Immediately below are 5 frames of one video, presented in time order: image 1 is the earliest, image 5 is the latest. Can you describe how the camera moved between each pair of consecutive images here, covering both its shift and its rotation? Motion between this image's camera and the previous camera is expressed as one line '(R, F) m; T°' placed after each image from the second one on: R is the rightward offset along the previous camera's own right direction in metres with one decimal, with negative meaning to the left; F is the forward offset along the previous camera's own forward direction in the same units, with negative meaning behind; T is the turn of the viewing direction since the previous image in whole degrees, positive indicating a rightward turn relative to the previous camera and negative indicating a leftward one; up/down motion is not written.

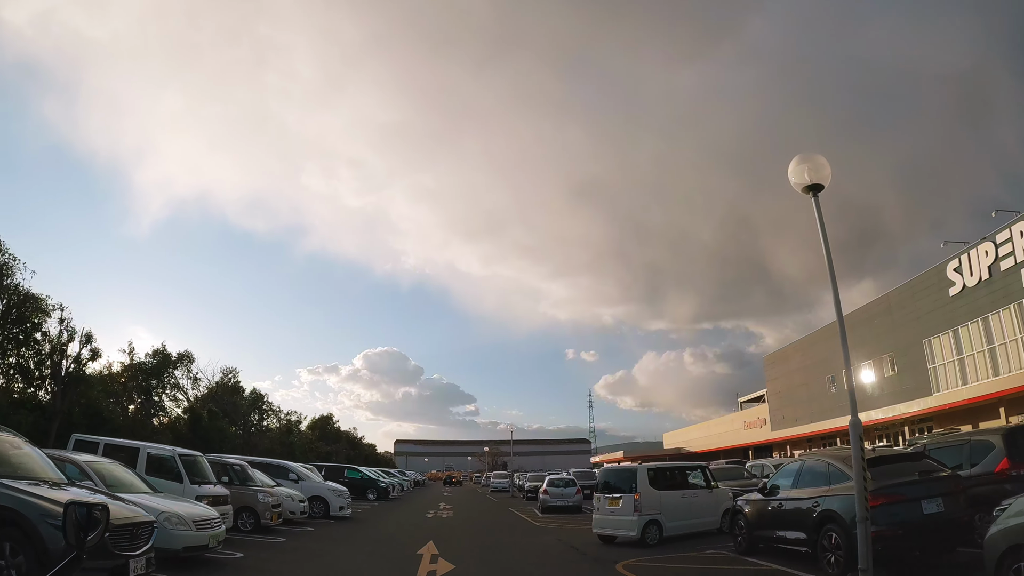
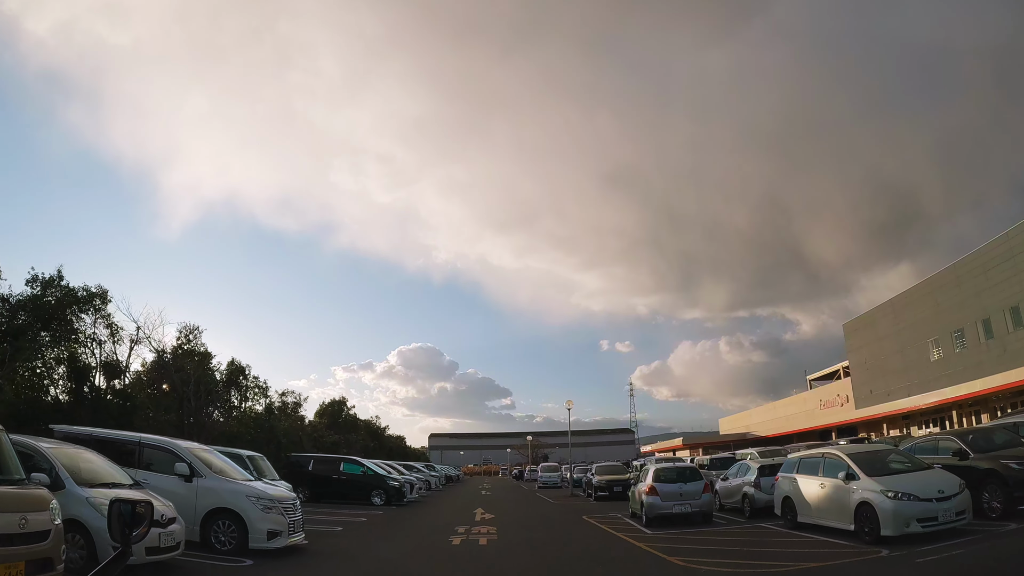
(-1.0, +9.3) m; -3°
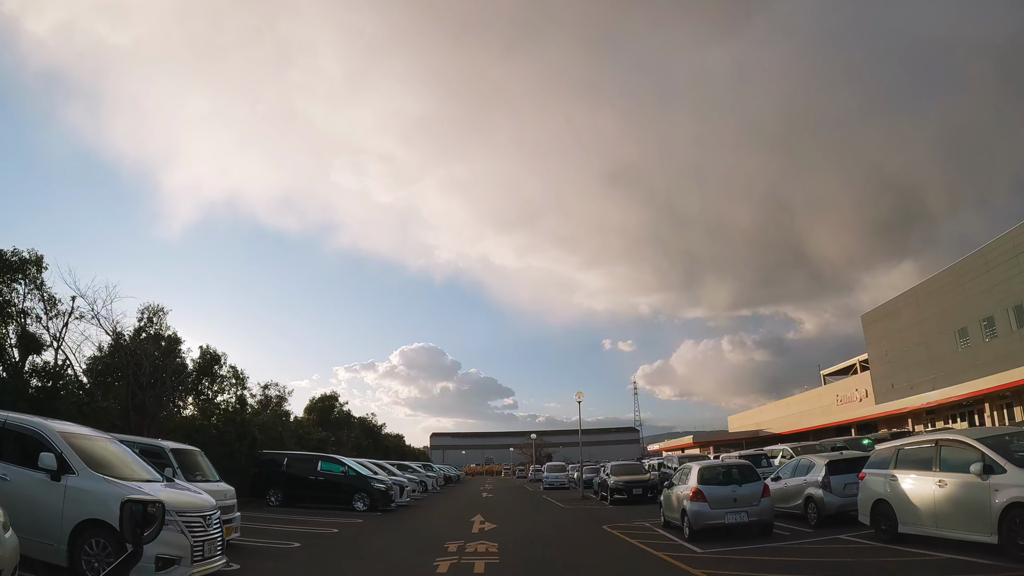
(-0.1, +3.0) m; 0°
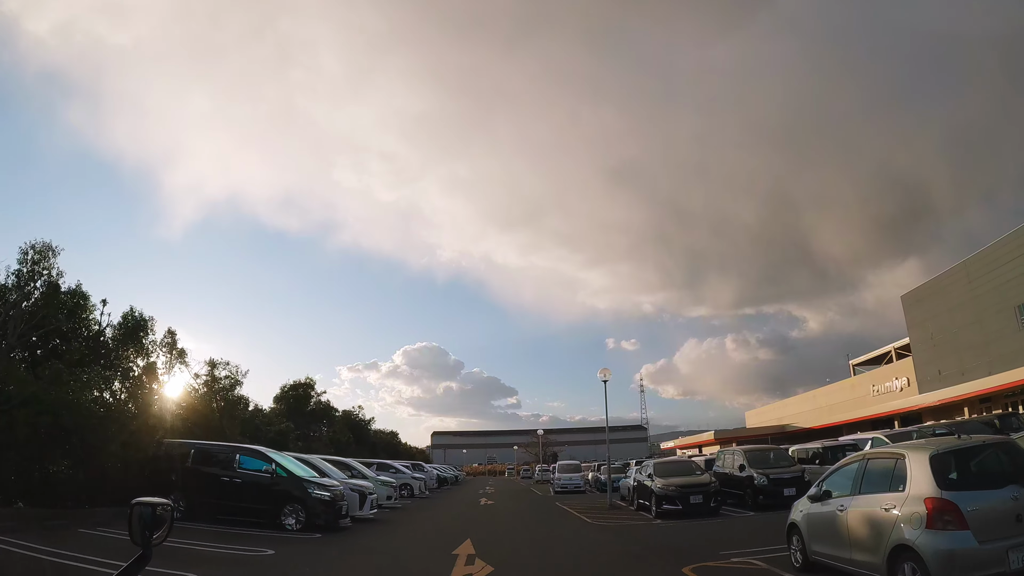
(-0.1, +6.0) m; 0°
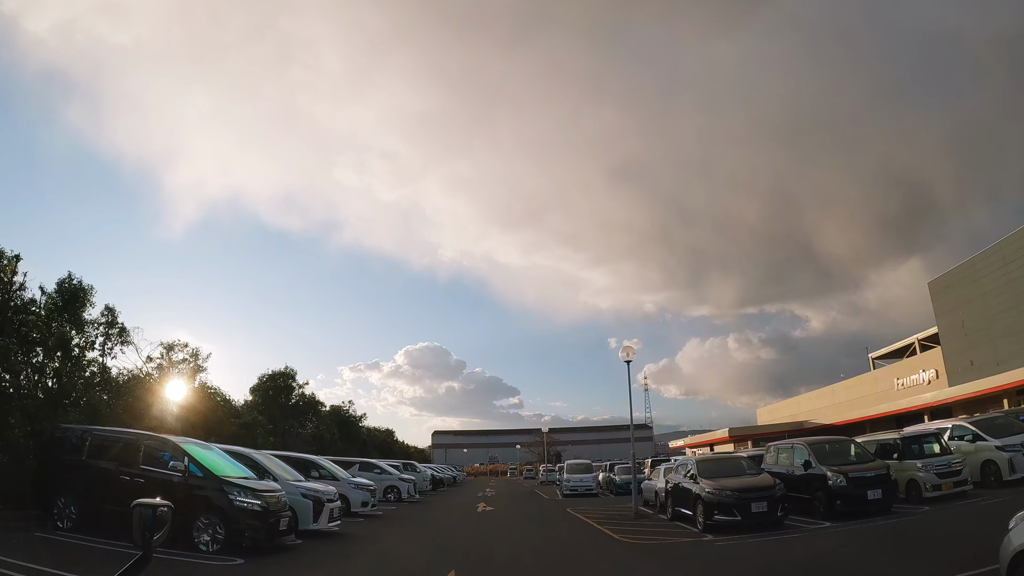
(0.0, +3.6) m; 0°
